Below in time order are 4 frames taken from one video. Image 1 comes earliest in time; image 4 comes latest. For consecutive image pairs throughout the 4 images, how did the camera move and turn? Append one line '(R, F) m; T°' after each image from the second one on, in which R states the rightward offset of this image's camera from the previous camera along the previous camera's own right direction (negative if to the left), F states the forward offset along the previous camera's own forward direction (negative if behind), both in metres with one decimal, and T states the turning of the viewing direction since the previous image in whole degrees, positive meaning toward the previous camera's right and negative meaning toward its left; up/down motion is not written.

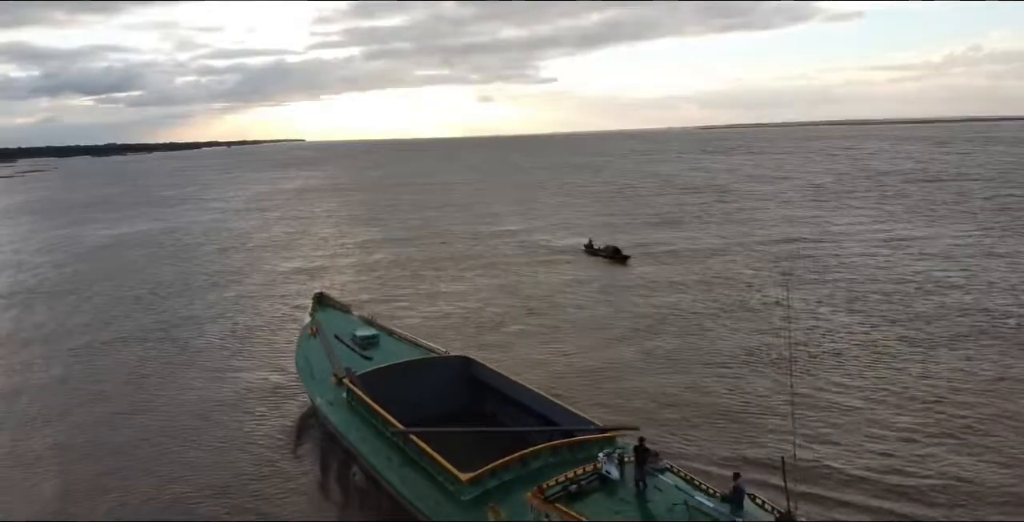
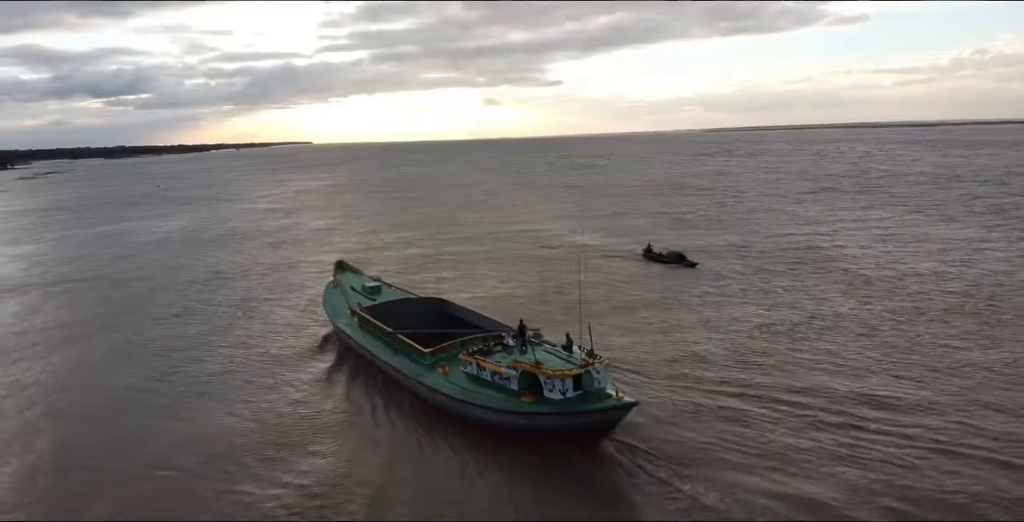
(+0.1, +0.2) m; 0°
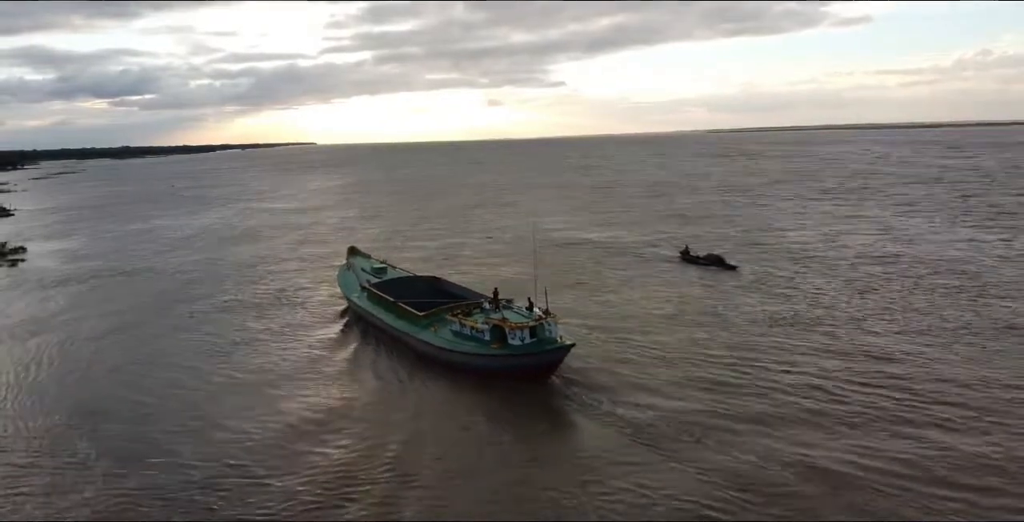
(-1.3, +1.9) m; 0°
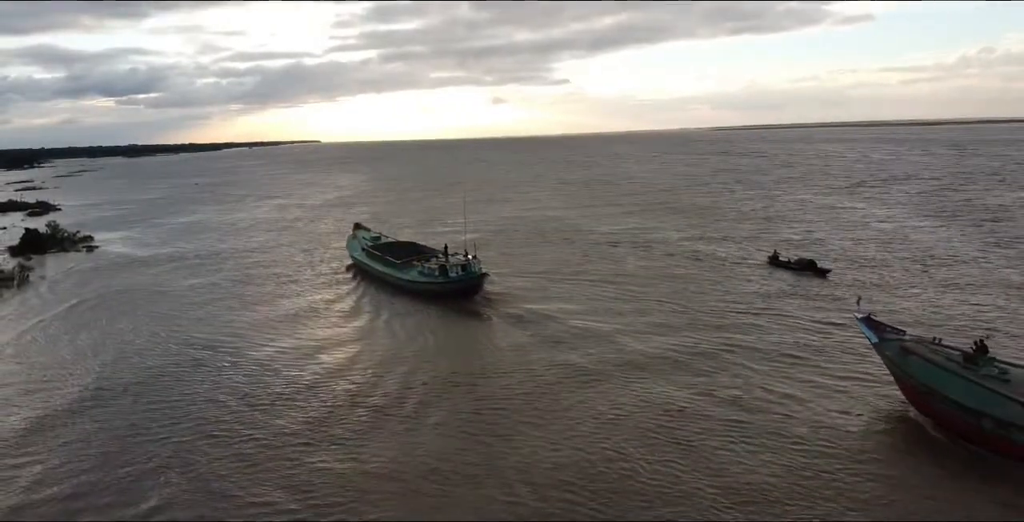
(-3.7, +9.9) m; -1°
